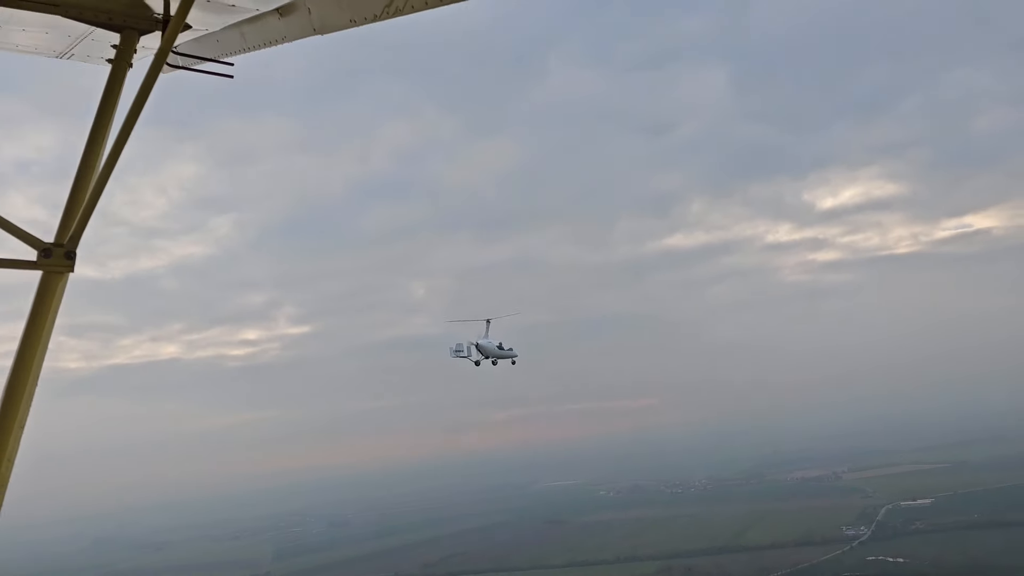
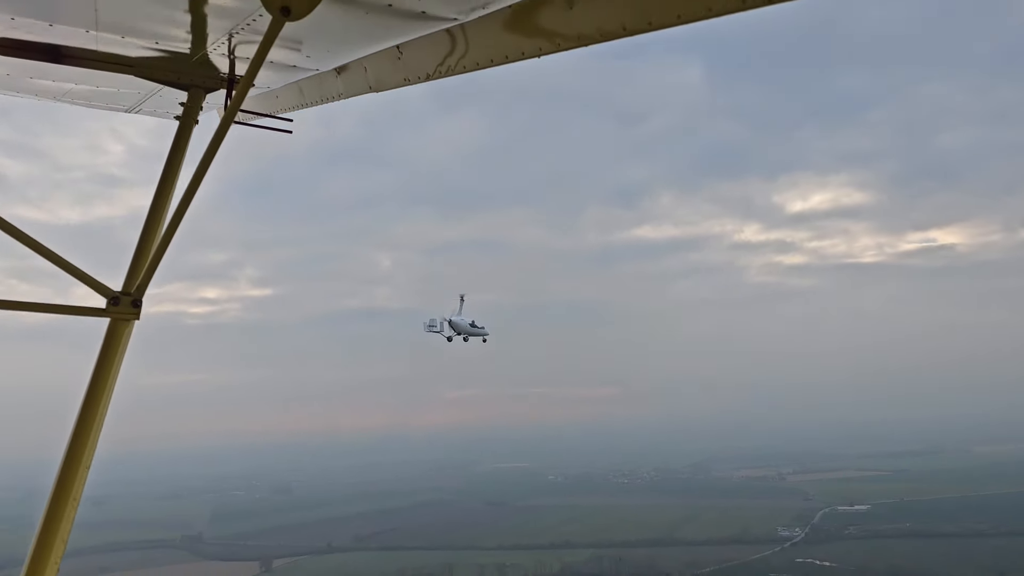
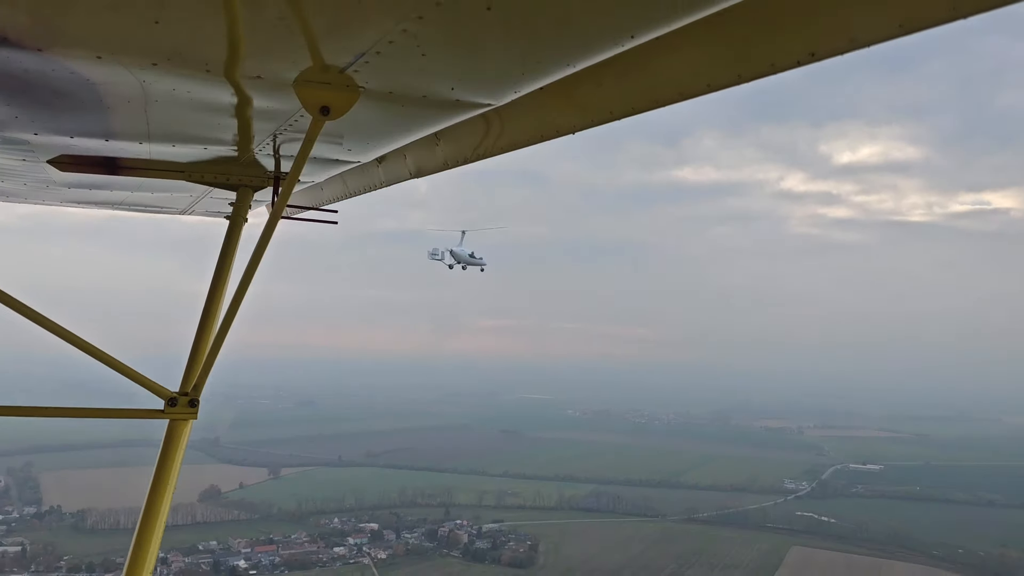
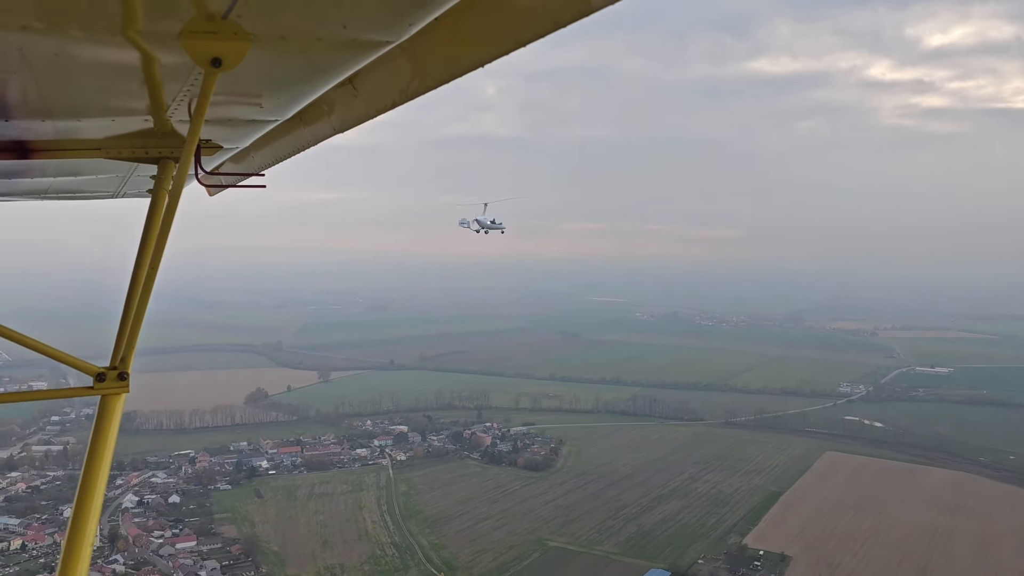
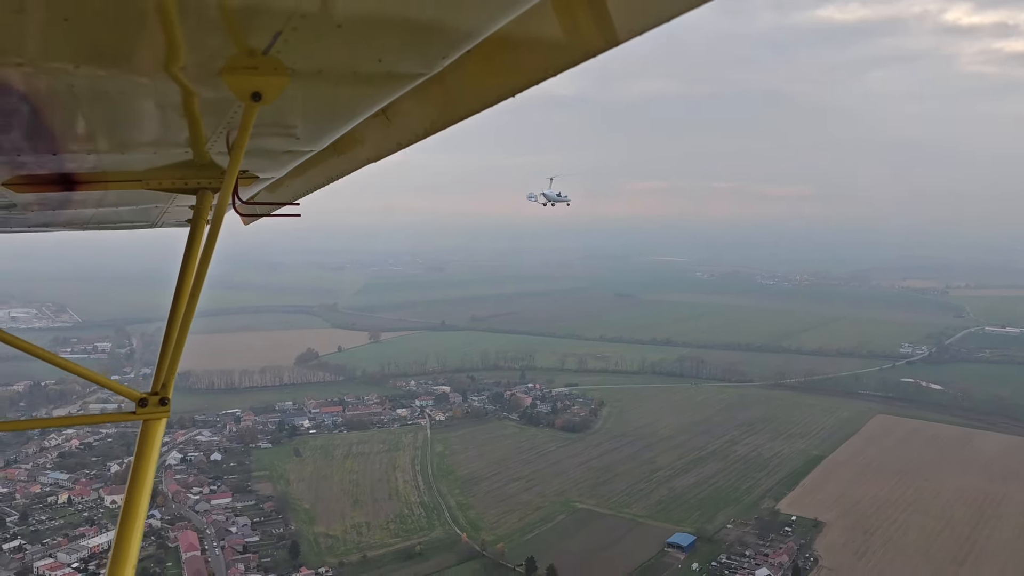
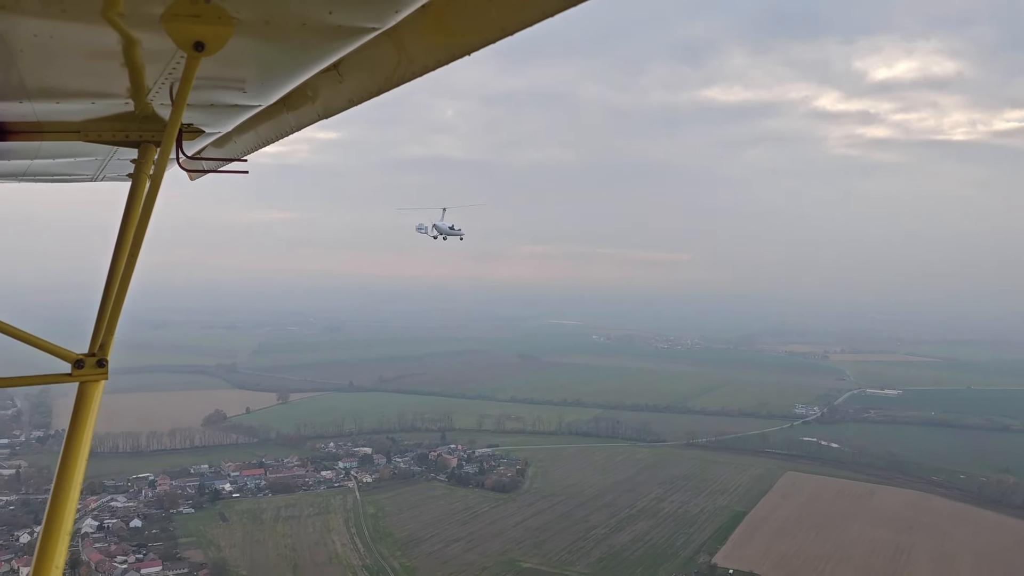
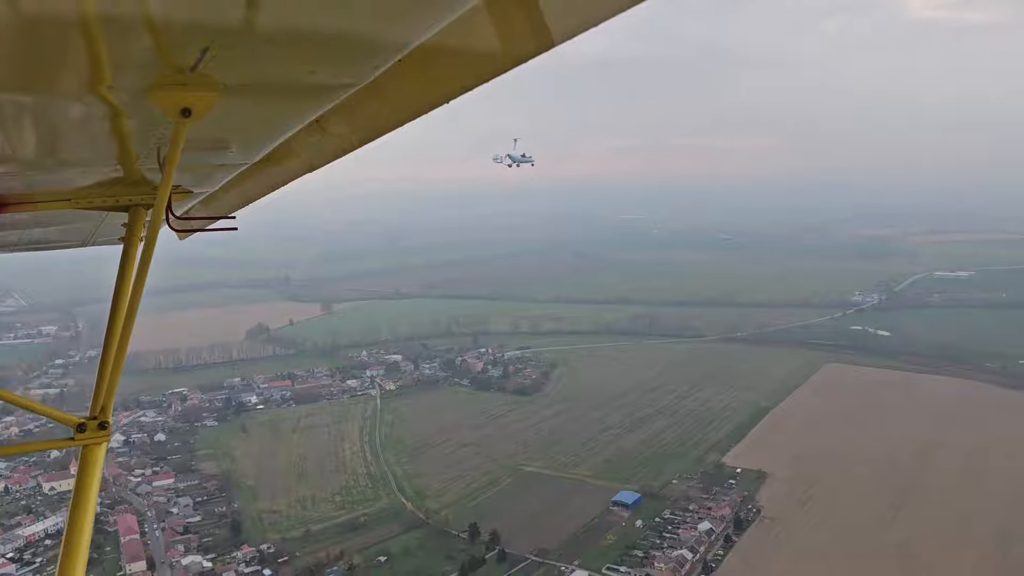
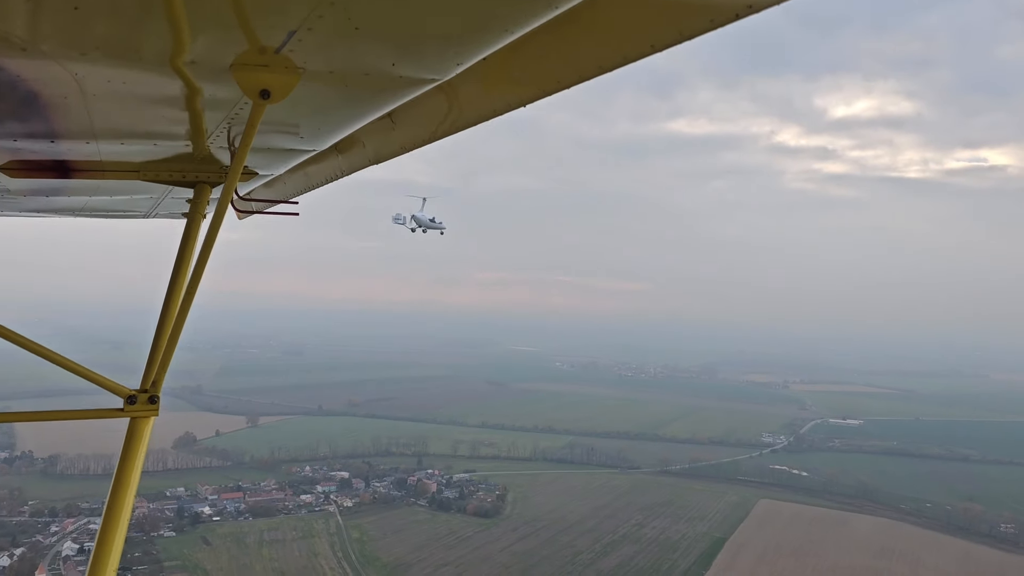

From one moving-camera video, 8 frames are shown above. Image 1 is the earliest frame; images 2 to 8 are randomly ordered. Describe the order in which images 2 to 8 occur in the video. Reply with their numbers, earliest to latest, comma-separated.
2, 3, 8, 6, 4, 5, 7
